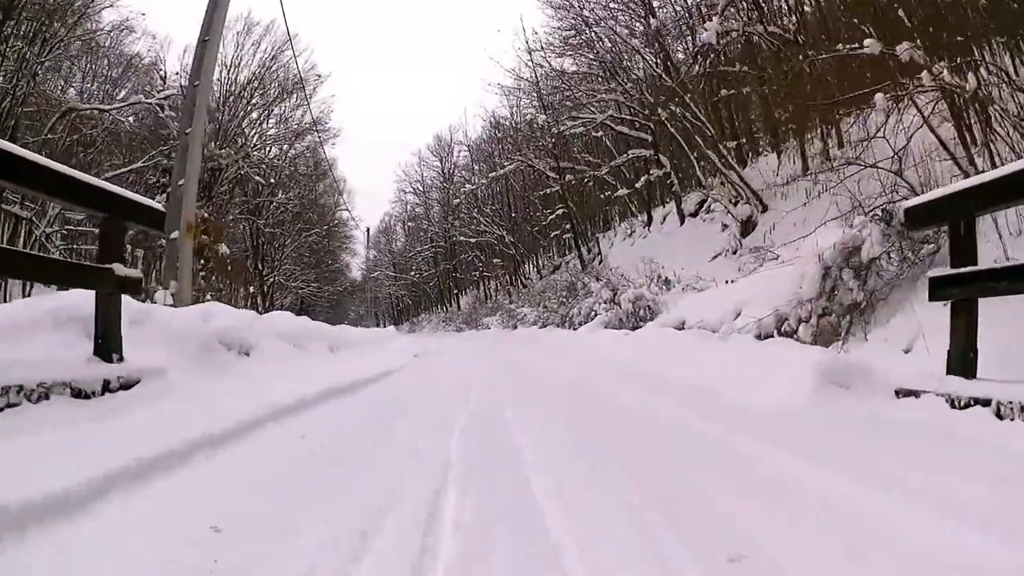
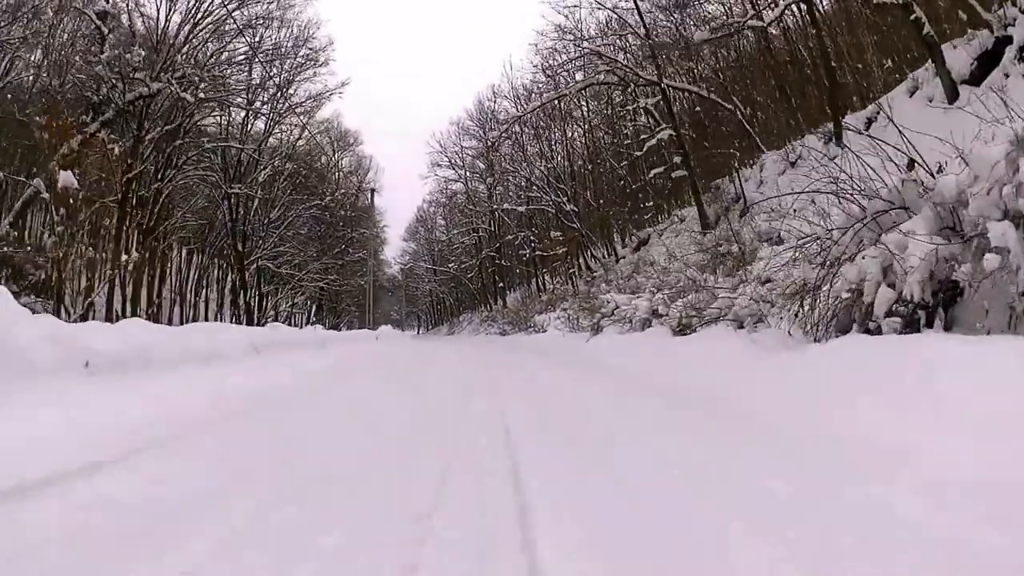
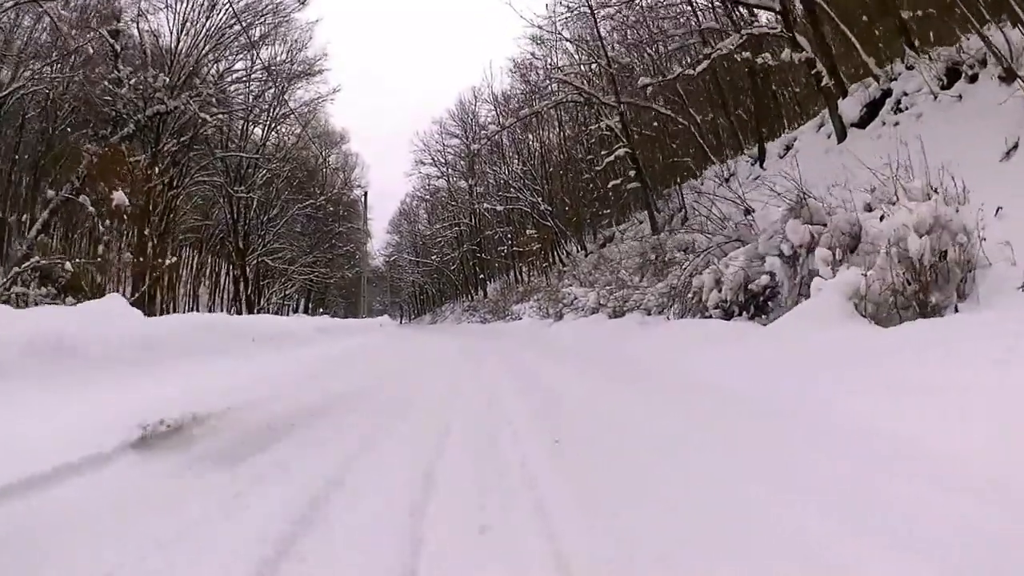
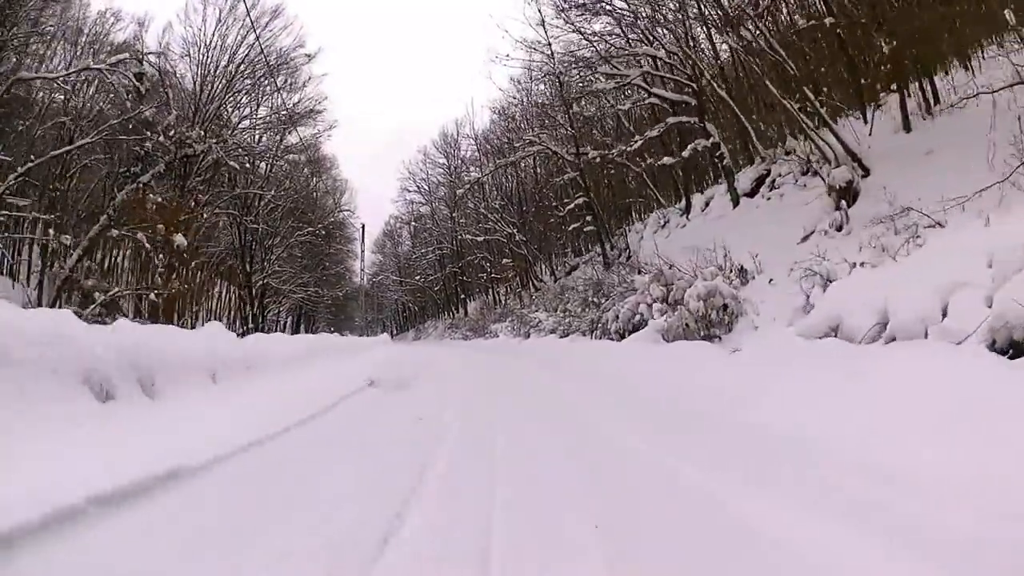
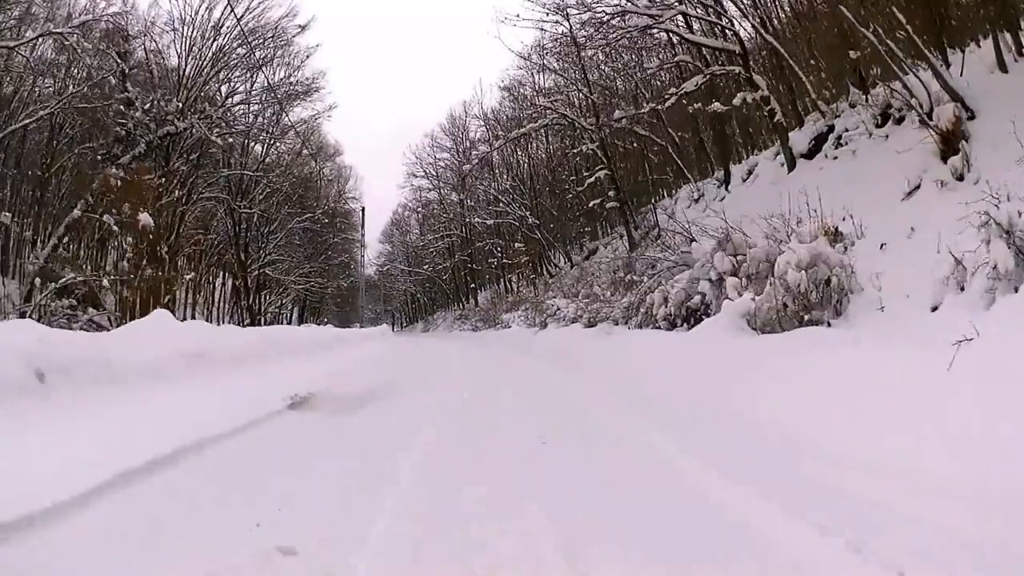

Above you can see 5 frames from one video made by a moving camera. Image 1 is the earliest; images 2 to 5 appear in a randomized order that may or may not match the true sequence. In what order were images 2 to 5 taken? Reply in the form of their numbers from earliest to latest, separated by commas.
4, 5, 3, 2
